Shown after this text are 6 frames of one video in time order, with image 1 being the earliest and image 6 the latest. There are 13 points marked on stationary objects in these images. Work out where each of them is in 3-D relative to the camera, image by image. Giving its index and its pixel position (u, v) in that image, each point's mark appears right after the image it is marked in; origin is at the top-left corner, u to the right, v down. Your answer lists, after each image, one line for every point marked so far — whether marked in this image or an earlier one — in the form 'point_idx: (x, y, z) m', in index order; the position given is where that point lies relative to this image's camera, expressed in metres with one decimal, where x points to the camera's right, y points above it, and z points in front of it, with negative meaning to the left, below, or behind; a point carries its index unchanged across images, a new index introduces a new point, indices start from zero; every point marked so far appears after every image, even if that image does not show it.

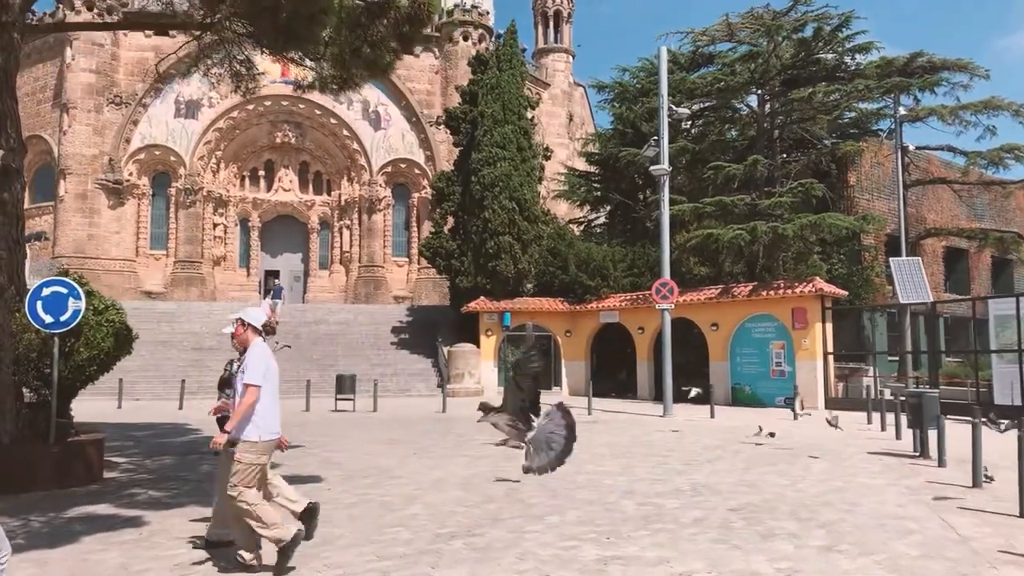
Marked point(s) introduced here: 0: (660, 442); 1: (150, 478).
0: (+2.2, -2.3, +12.1) m
1: (-3.8, -2.0, +8.6) m
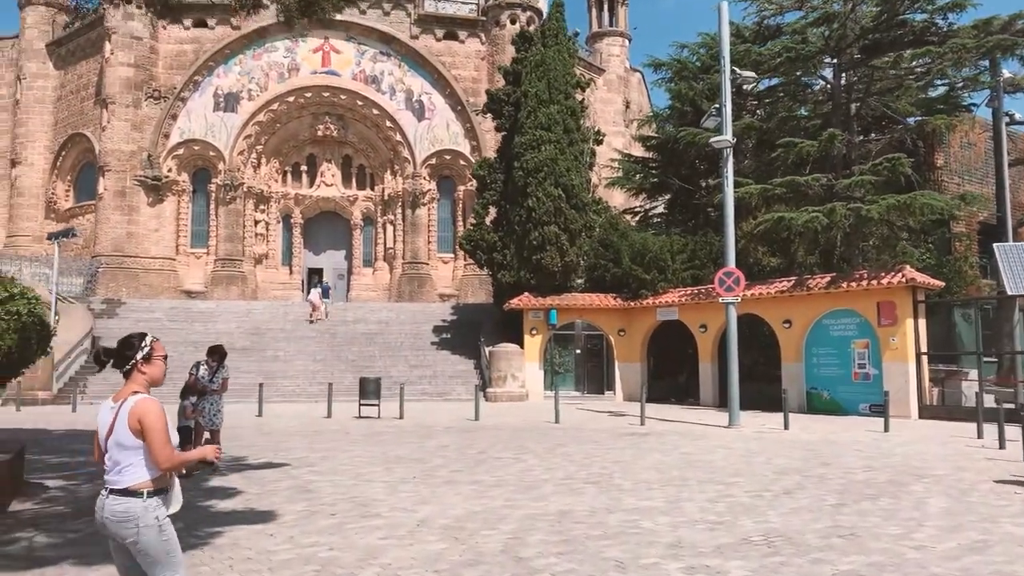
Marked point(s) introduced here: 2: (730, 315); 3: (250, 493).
0: (+2.6, -2.1, +9.8) m
1: (-3.7, -1.9, +6.8) m
2: (+4.2, -0.5, +15.7) m
3: (-2.5, -1.9, +7.6) m
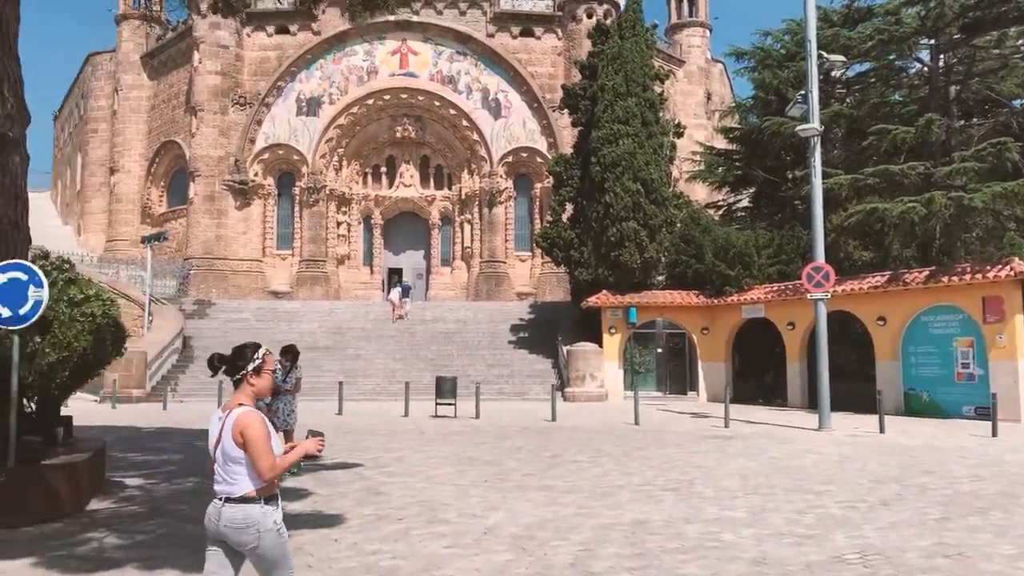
0: (+3.4, -2.1, +9.2) m
1: (-3.1, -1.9, +6.9) m
2: (+5.7, -0.4, +14.9) m
3: (-1.8, -1.9, +7.6) m
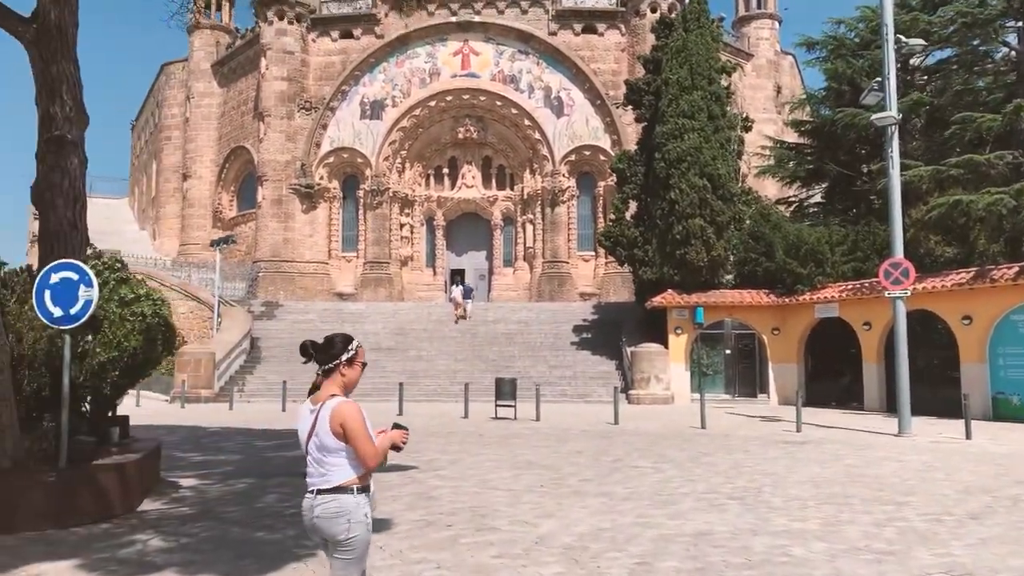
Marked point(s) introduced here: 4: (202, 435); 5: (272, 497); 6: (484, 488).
0: (+4.1, -2.0, +8.6) m
1: (-2.7, -1.9, +6.8) m
2: (+6.7, -0.4, +14.1) m
3: (-1.3, -1.9, +7.4) m
4: (-5.1, -2.4, +13.4) m
5: (-2.1, -1.9, +7.2) m
6: (-0.3, -2.0, +7.9) m
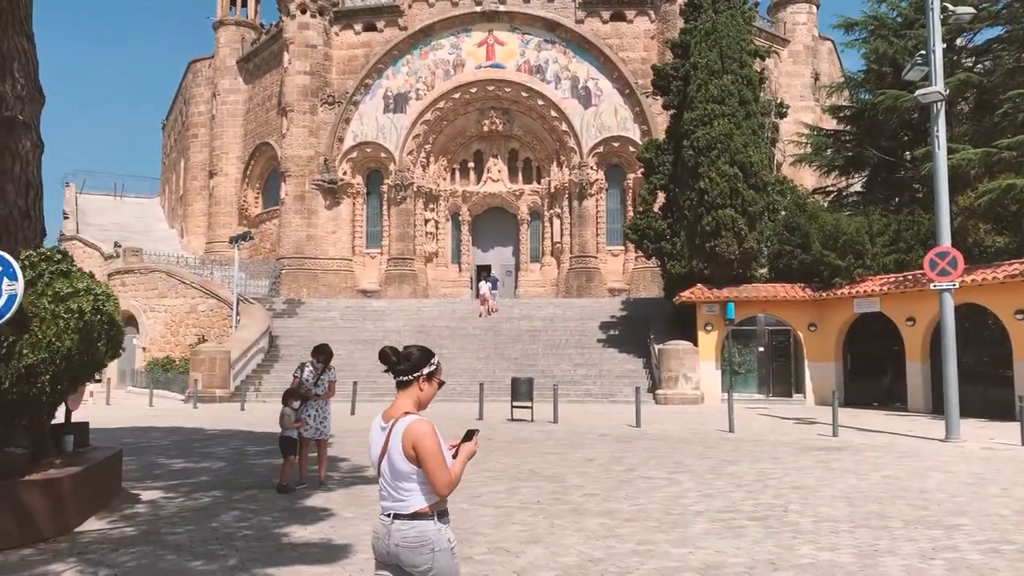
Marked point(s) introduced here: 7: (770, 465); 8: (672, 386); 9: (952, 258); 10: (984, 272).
0: (+4.0, -1.9, +7.6) m
1: (-2.8, -1.8, +6.0) m
2: (+6.9, -0.3, +12.9) m
3: (-1.4, -1.9, +6.6) m
4: (-4.9, -2.4, +12.8) m
5: (-2.2, -1.8, +6.5) m
6: (-0.3, -1.9, +7.1) m
7: (+3.1, -2.1, +9.6) m
8: (+3.8, -2.3, +19.3) m
9: (+6.9, +0.5, +12.8) m
10: (+9.2, +0.3, +15.7) m
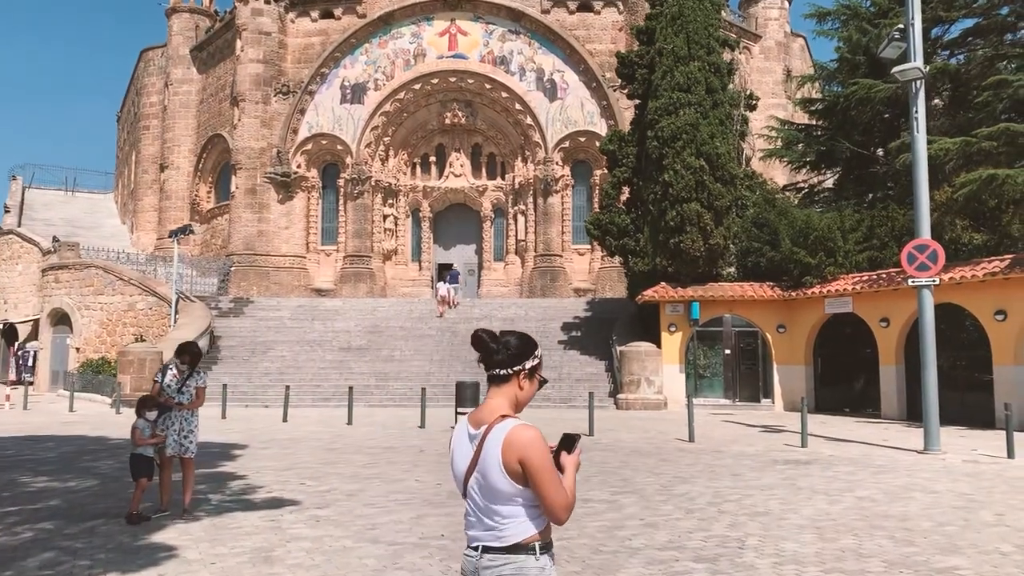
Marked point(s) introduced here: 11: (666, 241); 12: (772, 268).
0: (+3.3, -1.9, +6.4) m
1: (-3.5, -1.7, +4.6) m
2: (+6.0, -0.2, +11.8) m
3: (-2.1, -1.7, +5.2) m
4: (-5.9, -2.3, +11.3) m
5: (-3.0, -1.7, +5.1) m
6: (-1.1, -1.8, +5.7) m
7: (+2.2, -2.0, +8.4) m
8: (+2.7, -2.3, +18.1) m
9: (+6.0, +0.5, +11.7) m
10: (+8.2, +0.3, +14.7) m
11: (+3.8, +1.2, +20.1) m
12: (+6.2, +0.5, +19.4) m
